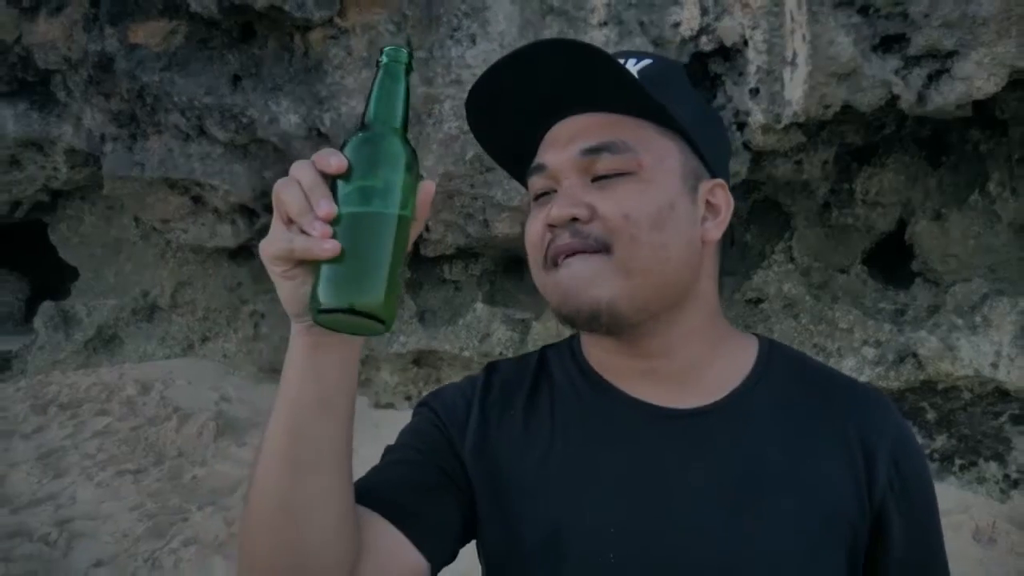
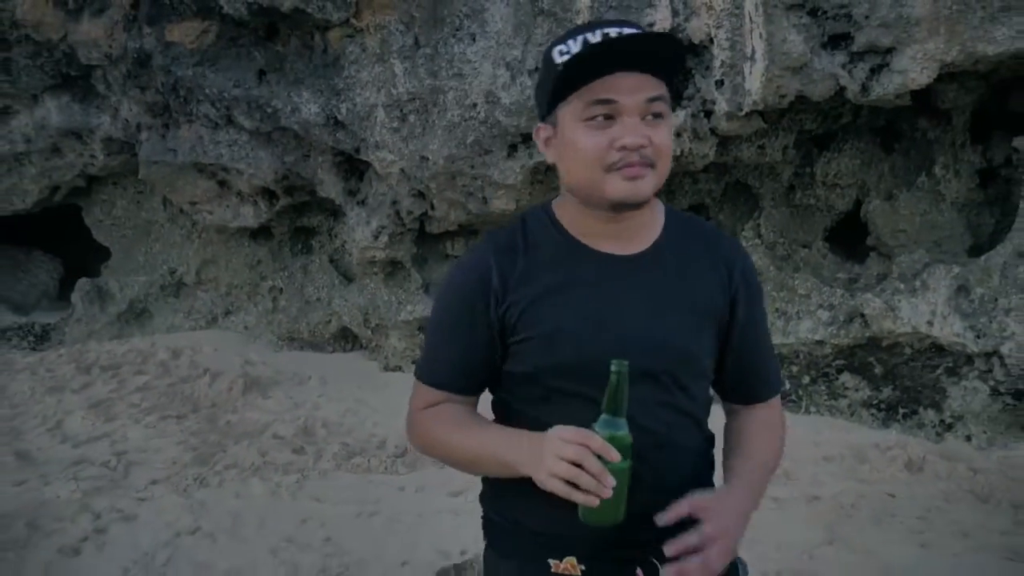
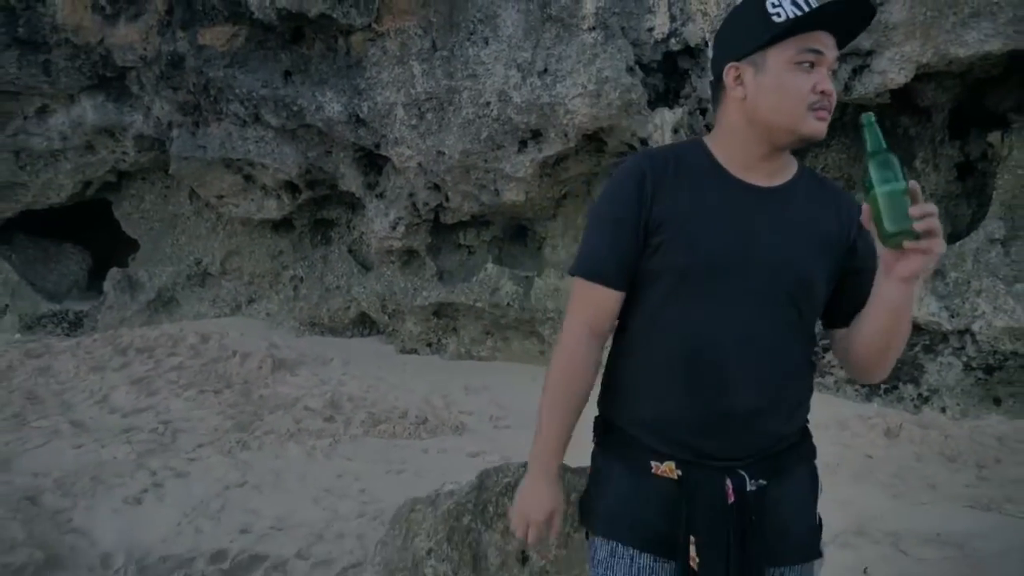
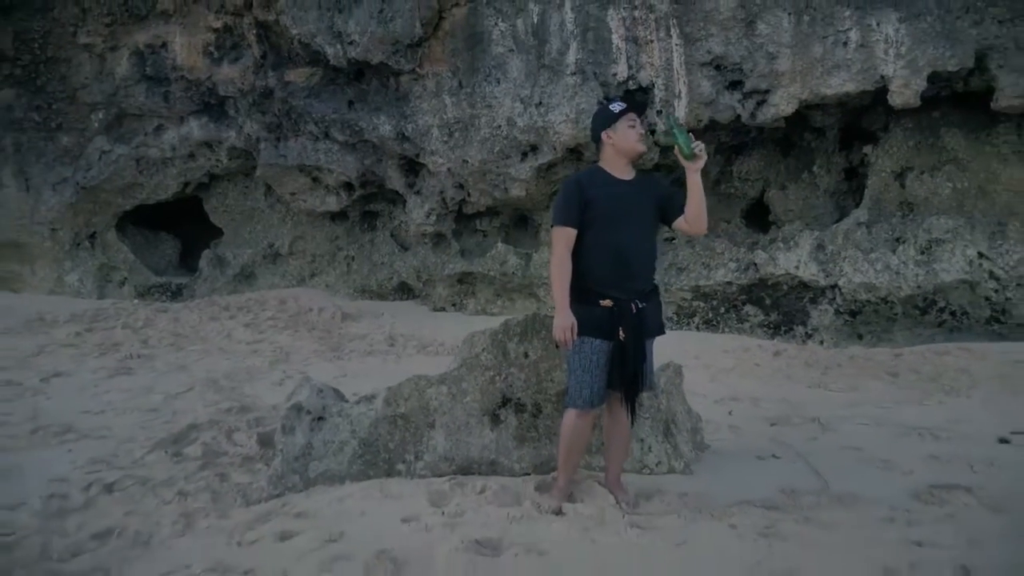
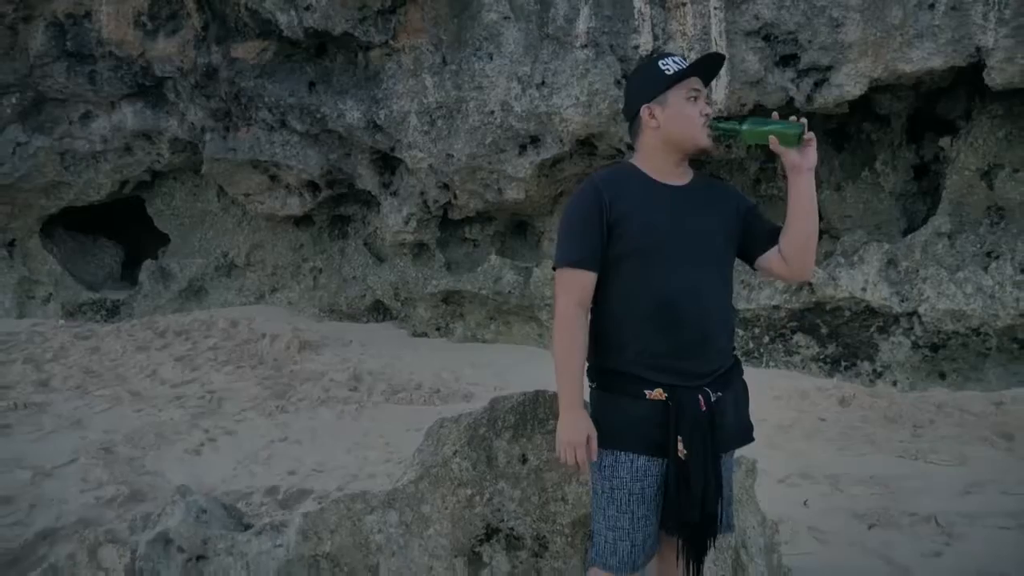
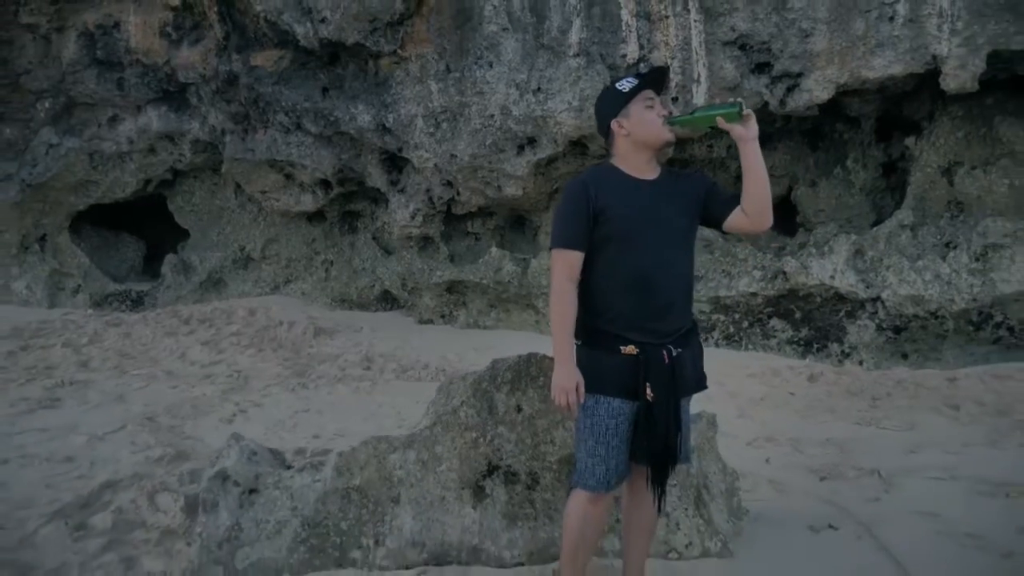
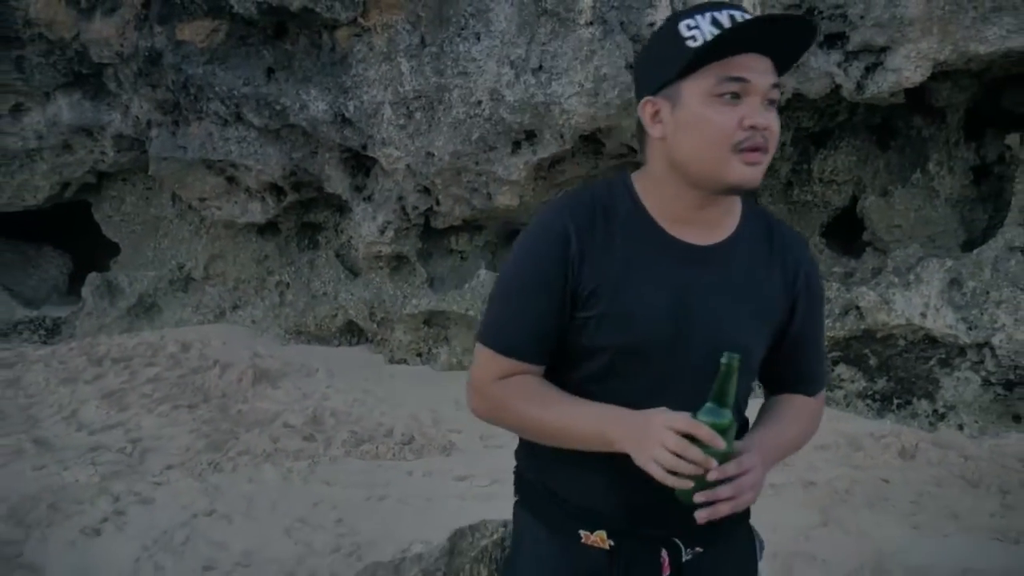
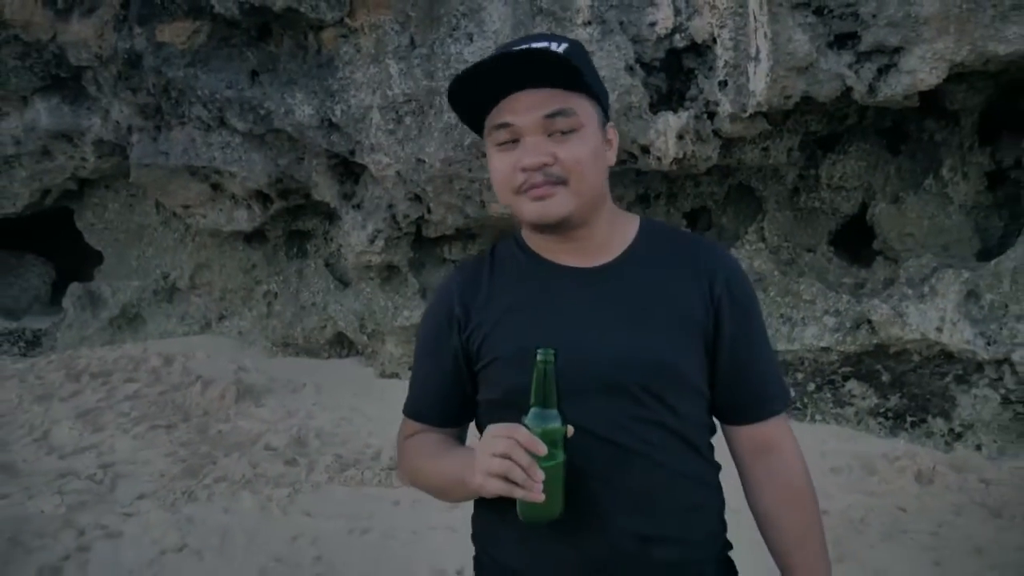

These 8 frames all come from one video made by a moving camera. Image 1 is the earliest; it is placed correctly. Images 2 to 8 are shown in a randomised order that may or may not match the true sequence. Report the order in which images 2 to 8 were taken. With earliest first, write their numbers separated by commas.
8, 2, 7, 3, 5, 6, 4
